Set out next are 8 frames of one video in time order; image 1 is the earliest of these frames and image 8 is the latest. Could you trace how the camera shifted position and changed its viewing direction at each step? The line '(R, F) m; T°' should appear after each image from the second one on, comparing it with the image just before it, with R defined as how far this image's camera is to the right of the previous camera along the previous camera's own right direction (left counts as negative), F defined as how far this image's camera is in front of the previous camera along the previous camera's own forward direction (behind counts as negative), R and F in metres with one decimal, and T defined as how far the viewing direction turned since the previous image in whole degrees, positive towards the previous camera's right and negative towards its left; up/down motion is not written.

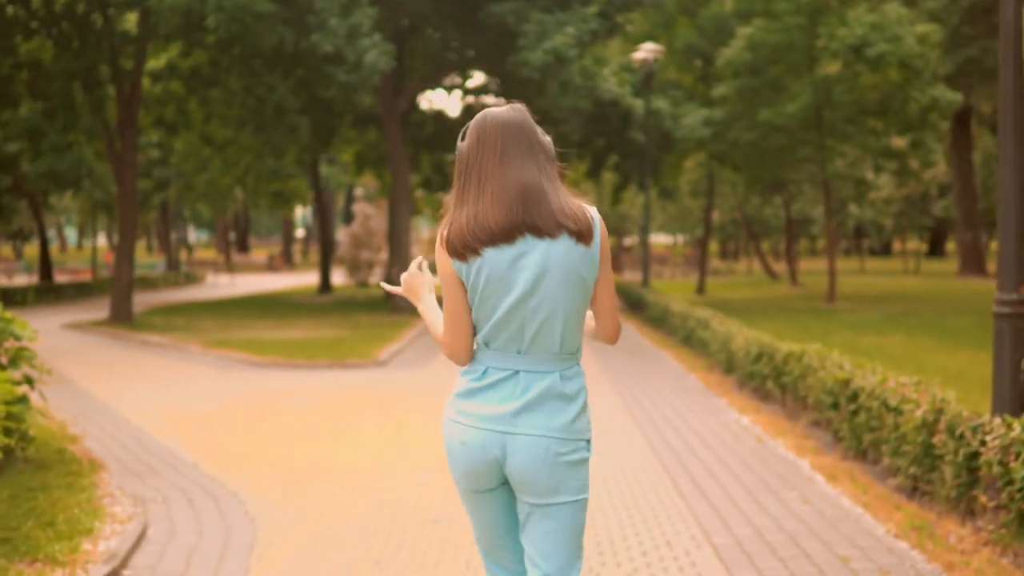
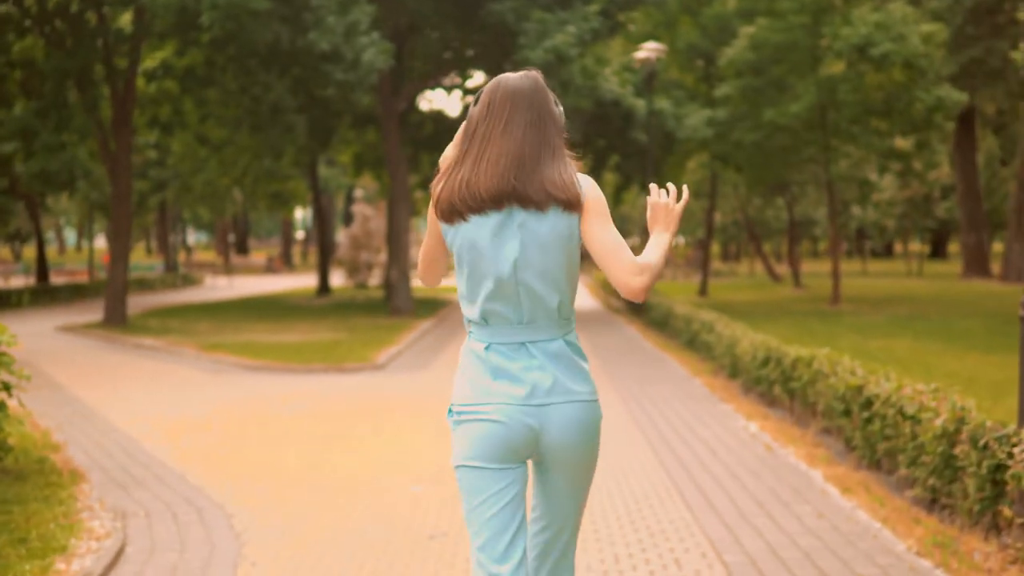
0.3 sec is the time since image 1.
(0.0, +0.4) m; 0°
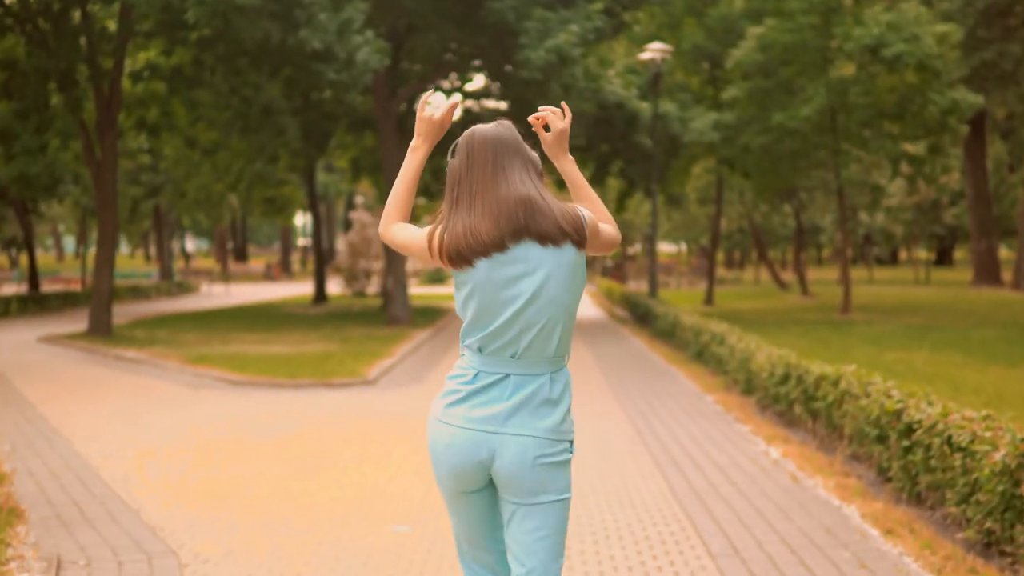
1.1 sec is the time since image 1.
(0.0, +0.9) m; 0°
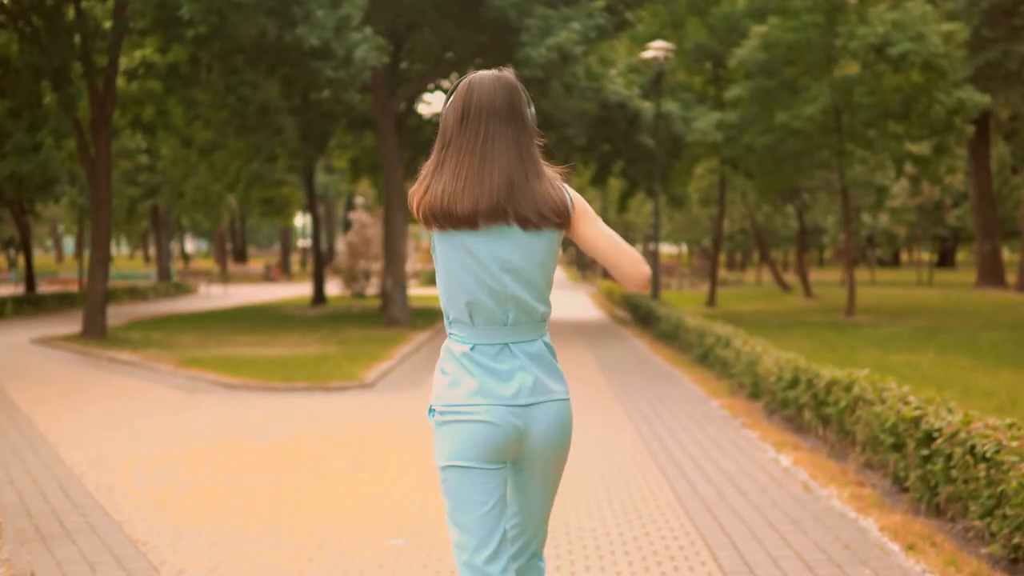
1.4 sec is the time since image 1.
(0.0, +0.3) m; 0°
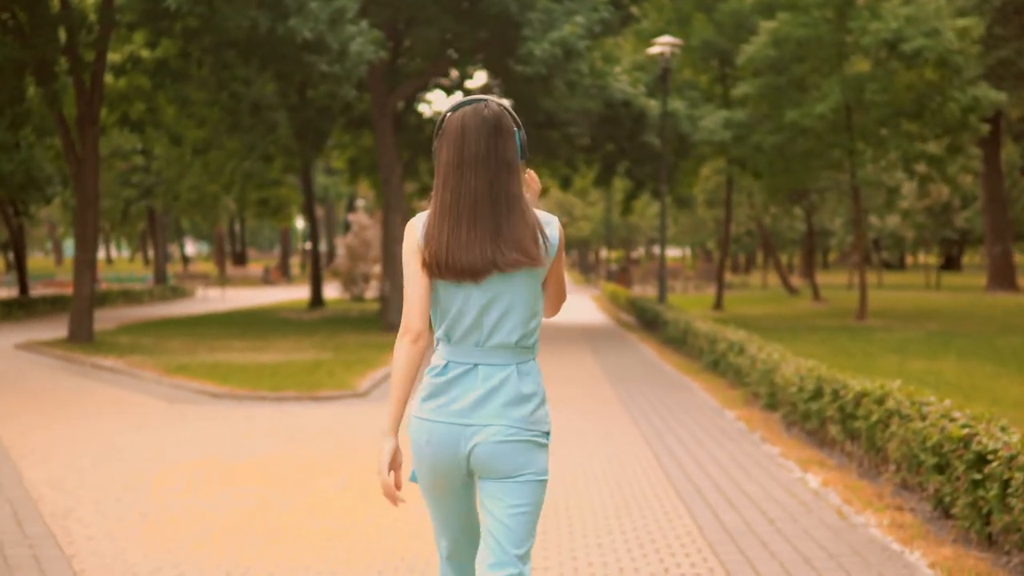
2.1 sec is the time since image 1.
(0.0, +0.8) m; 0°
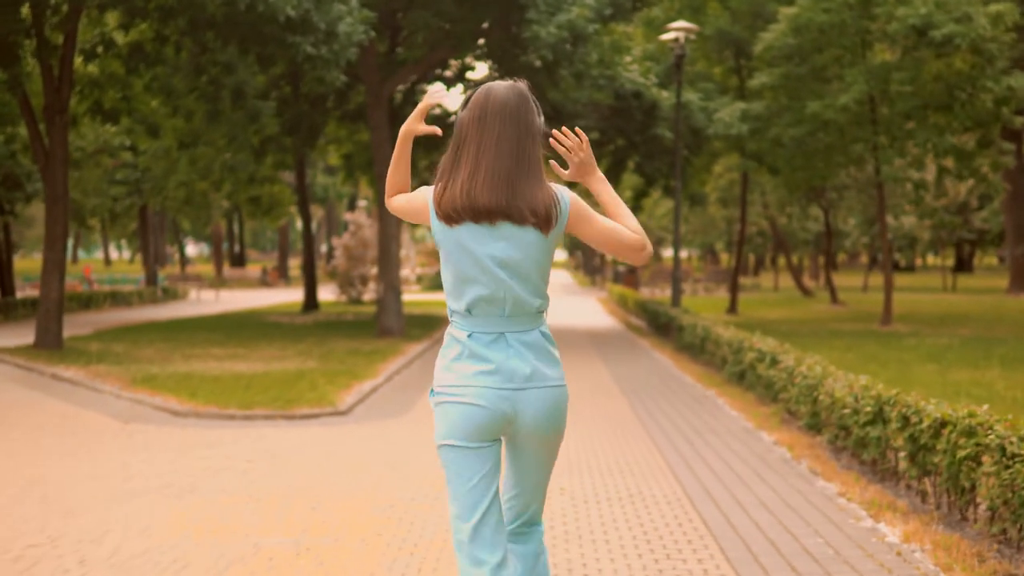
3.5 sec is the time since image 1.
(0.0, +1.7) m; 0°
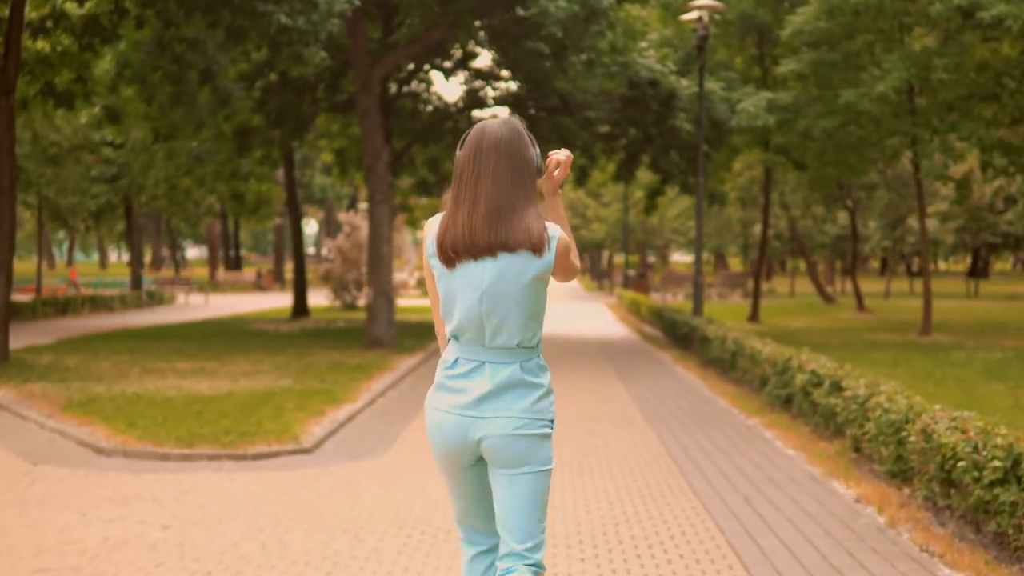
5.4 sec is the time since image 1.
(0.0, +2.4) m; 0°
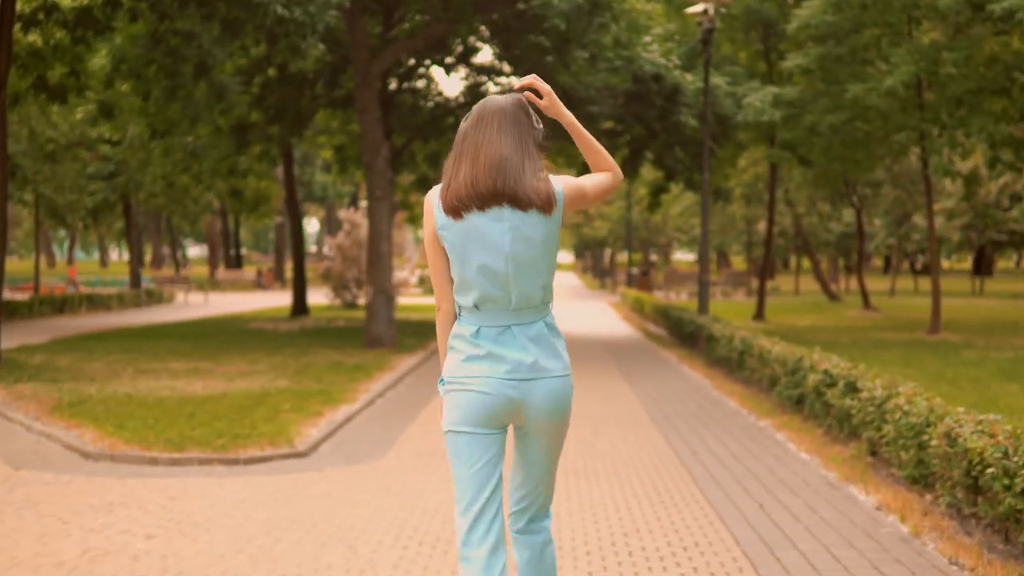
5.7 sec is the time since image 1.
(0.0, +0.4) m; 0°
